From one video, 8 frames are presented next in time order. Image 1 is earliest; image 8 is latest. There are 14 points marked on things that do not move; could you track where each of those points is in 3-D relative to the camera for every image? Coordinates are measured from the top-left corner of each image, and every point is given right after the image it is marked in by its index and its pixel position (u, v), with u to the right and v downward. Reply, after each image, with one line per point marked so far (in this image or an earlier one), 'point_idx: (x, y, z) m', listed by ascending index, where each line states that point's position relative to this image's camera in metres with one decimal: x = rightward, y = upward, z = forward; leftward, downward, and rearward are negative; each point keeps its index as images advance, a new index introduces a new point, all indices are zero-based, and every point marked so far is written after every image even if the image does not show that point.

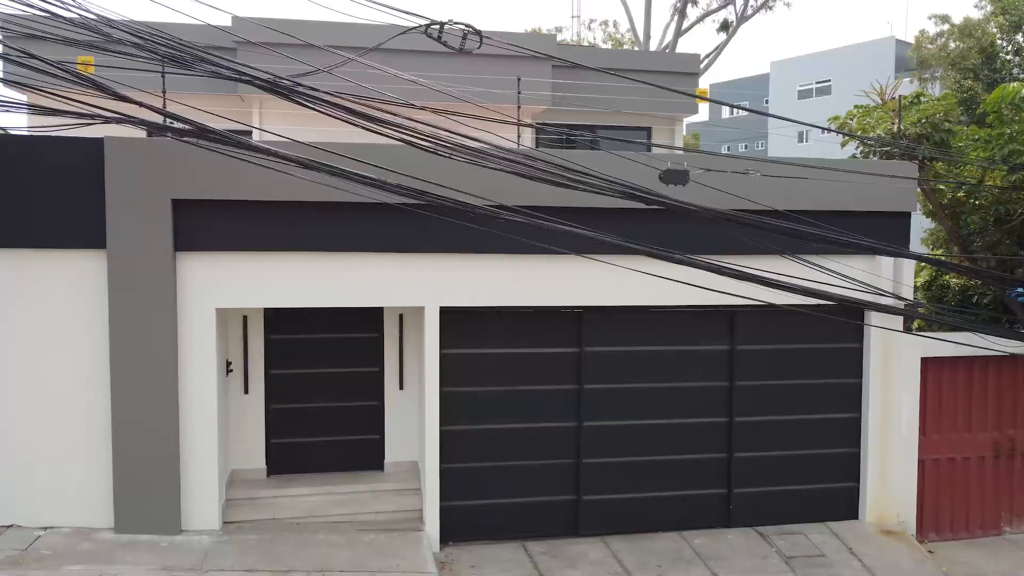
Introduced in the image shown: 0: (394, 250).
0: (-1.2, +0.4, +8.9) m
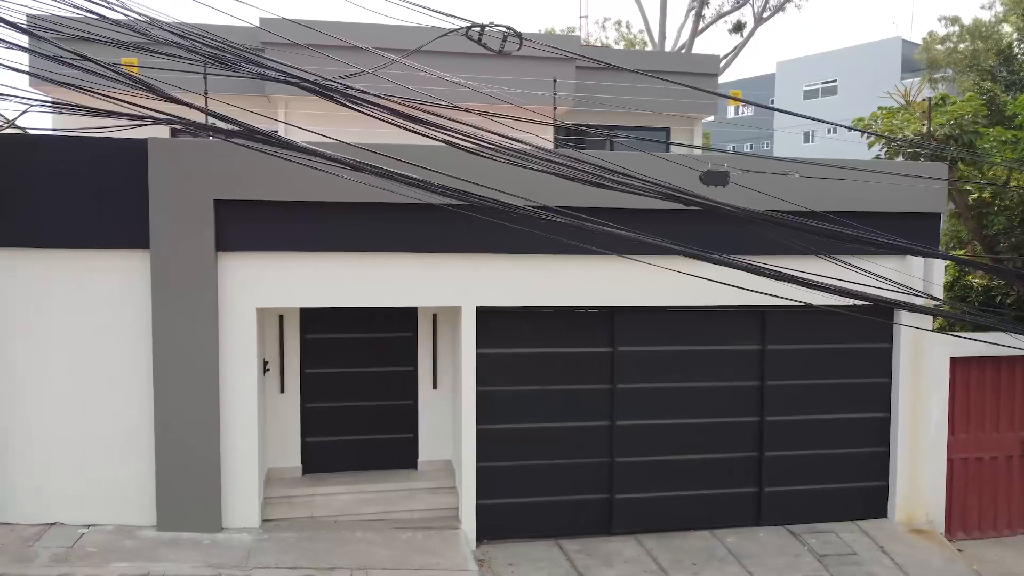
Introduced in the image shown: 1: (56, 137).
0: (-0.8, +0.4, +9.0) m
1: (-4.7, +1.6, +8.4) m
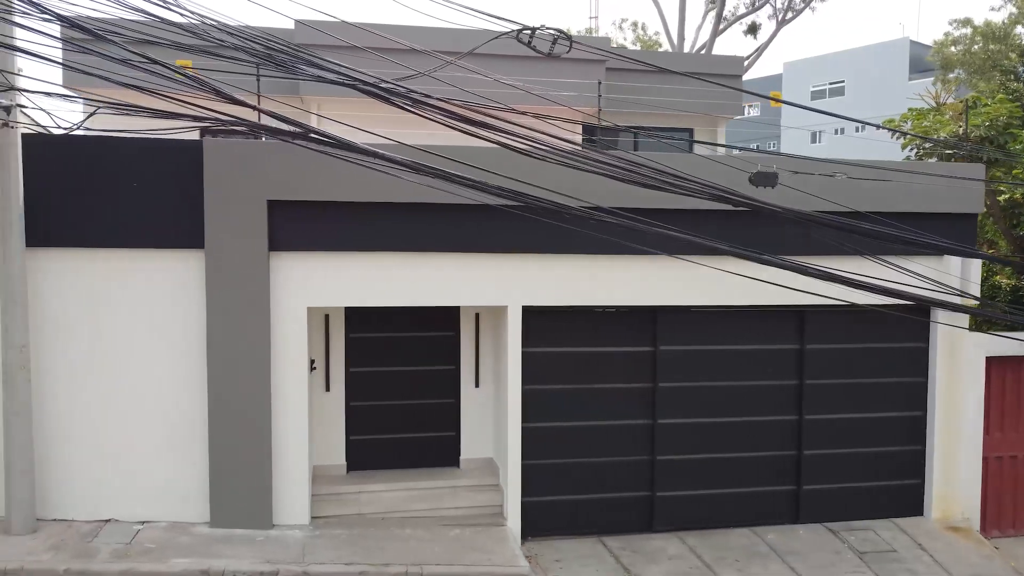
0: (-0.3, +0.4, +9.1) m
1: (-4.2, +1.6, +8.5) m
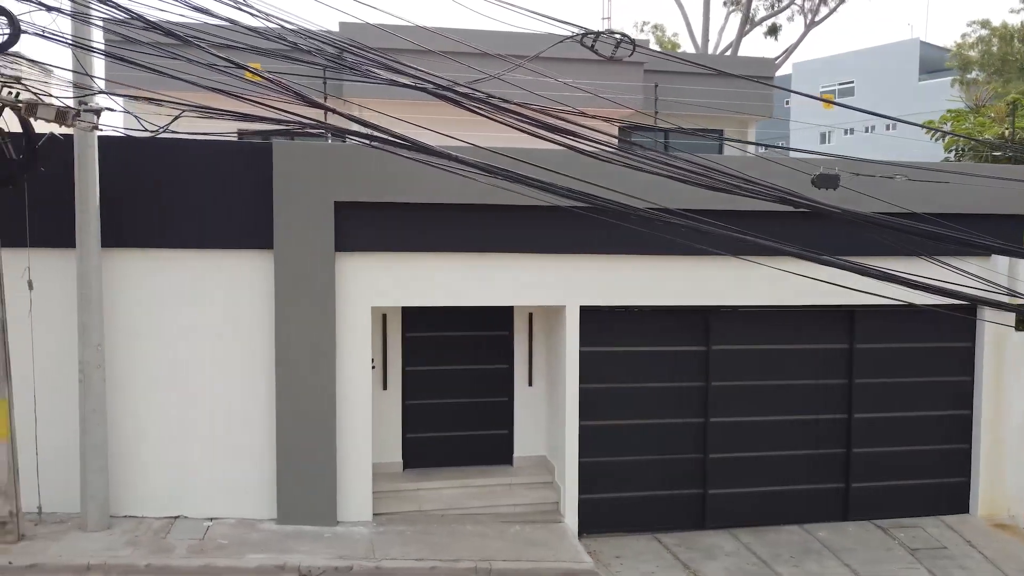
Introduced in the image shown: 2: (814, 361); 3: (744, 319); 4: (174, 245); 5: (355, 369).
0: (+0.4, +0.4, +9.2) m
1: (-3.5, +1.6, +8.6) m
2: (+4.0, -1.0, +10.6) m
3: (+3.0, -0.4, +10.3) m
4: (-3.6, +0.5, +8.6) m
5: (-1.8, -0.9, +9.0) m
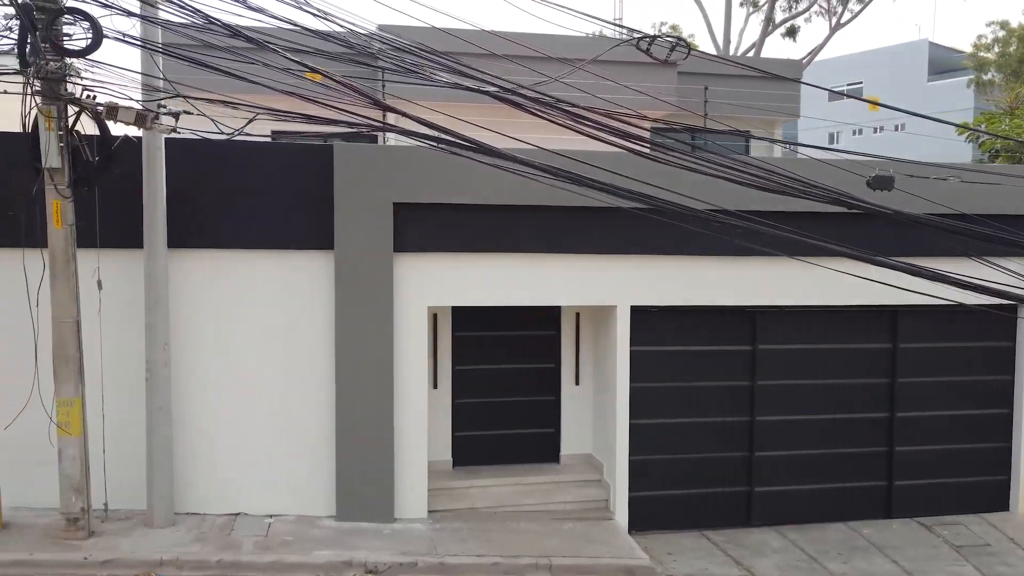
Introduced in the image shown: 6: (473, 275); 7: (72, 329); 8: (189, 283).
0: (+1.0, +0.4, +9.3) m
1: (-2.9, +1.6, +8.7) m
2: (+4.6, -1.0, +10.7) m
3: (+3.6, -0.4, +10.5) m
4: (-3.0, +0.5, +8.7) m
5: (-1.1, -0.9, +9.2) m
6: (-0.4, +0.1, +9.2) m
7: (-4.1, -0.4, +7.5) m
8: (-3.5, 0.0, +8.7) m
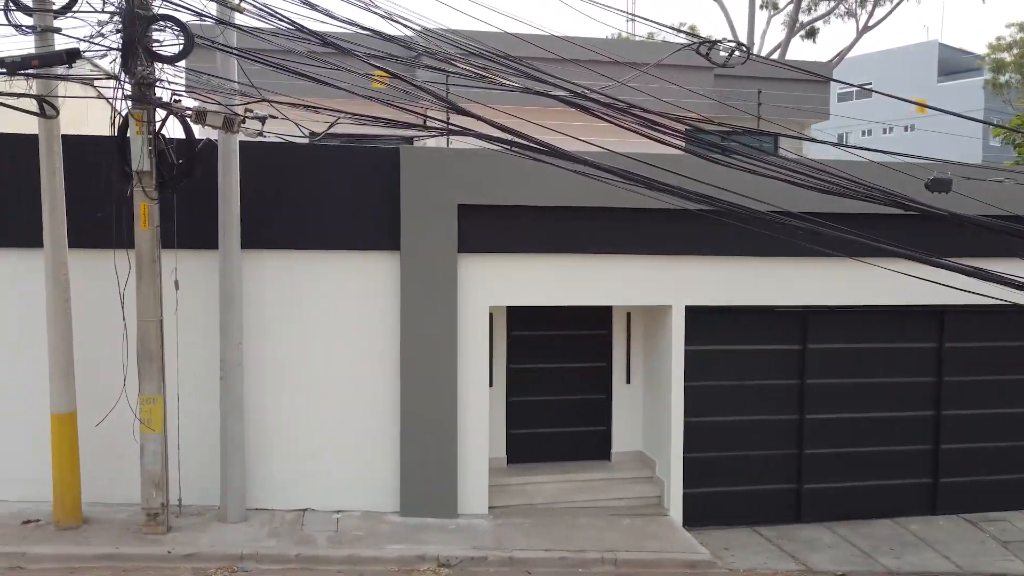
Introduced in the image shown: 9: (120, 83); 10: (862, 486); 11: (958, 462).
0: (+1.7, +0.4, +9.5) m
1: (-2.2, +1.6, +8.9) m
2: (+5.3, -1.0, +10.9) m
3: (+4.3, -0.4, +10.6) m
4: (-2.3, +0.5, +8.9) m
5: (-0.4, -0.9, +9.3) m
6: (+0.3, +0.1, +9.3) m
7: (-3.4, -0.4, +7.6) m
8: (-2.8, 0.0, +8.9) m
9: (-3.4, +1.8, +7.1) m
10: (+4.7, -2.6, +10.8) m
11: (+6.1, -2.4, +11.0) m
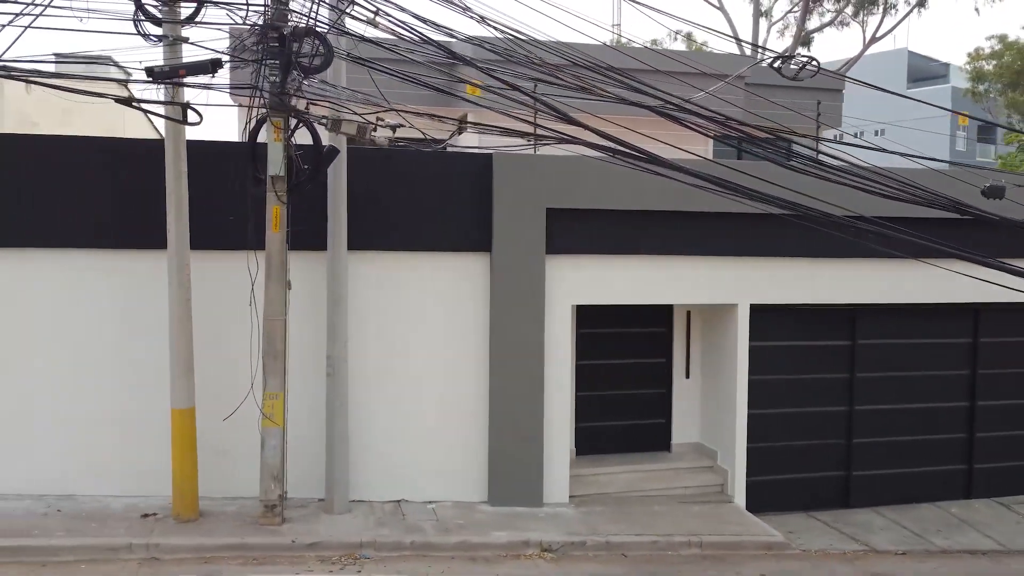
0: (+2.7, +0.4, +10.1) m
1: (-1.1, +1.6, +9.3) m
2: (+6.2, -0.9, +11.6) m
3: (+5.2, -0.4, +11.4) m
4: (-1.3, +0.5, +9.3) m
5: (+0.6, -0.9, +9.8) m
6: (+1.3, +0.1, +9.9) m
7: (-2.3, -0.4, +8.0) m
8: (-1.8, 0.0, +9.2) m
9: (-2.3, +1.8, +7.4) m
10: (+5.6, -2.6, +11.5) m
11: (+7.0, -2.4, +11.8) m
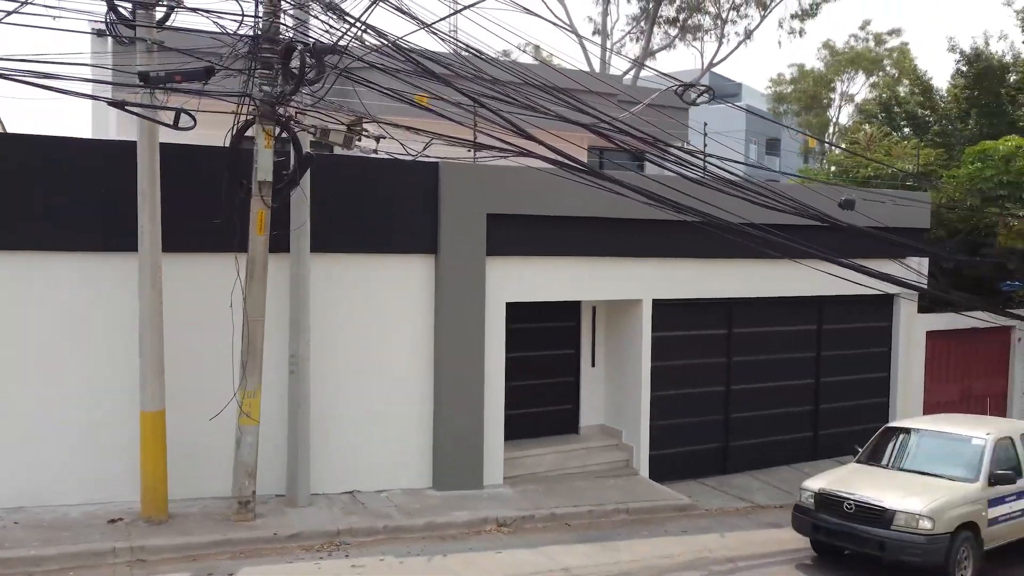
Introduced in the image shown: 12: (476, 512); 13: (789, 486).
0: (+1.8, +0.5, +11.4) m
1: (-1.8, +1.6, +9.8) m
2: (+4.8, -0.9, +13.8) m
3: (+4.0, -0.3, +13.3) m
4: (-1.9, +0.5, +9.7) m
5: (-0.2, -0.9, +10.7) m
6: (+0.4, +0.2, +10.9) m
7: (-2.5, -0.4, +8.2) m
8: (-2.4, 0.0, +9.6) m
9: (-2.5, +1.8, +7.7) m
10: (+4.3, -2.6, +13.5) m
11: (+5.6, -2.3, +14.1) m
12: (-0.4, -2.7, +9.6) m
13: (+4.4, -3.1, +12.7) m
